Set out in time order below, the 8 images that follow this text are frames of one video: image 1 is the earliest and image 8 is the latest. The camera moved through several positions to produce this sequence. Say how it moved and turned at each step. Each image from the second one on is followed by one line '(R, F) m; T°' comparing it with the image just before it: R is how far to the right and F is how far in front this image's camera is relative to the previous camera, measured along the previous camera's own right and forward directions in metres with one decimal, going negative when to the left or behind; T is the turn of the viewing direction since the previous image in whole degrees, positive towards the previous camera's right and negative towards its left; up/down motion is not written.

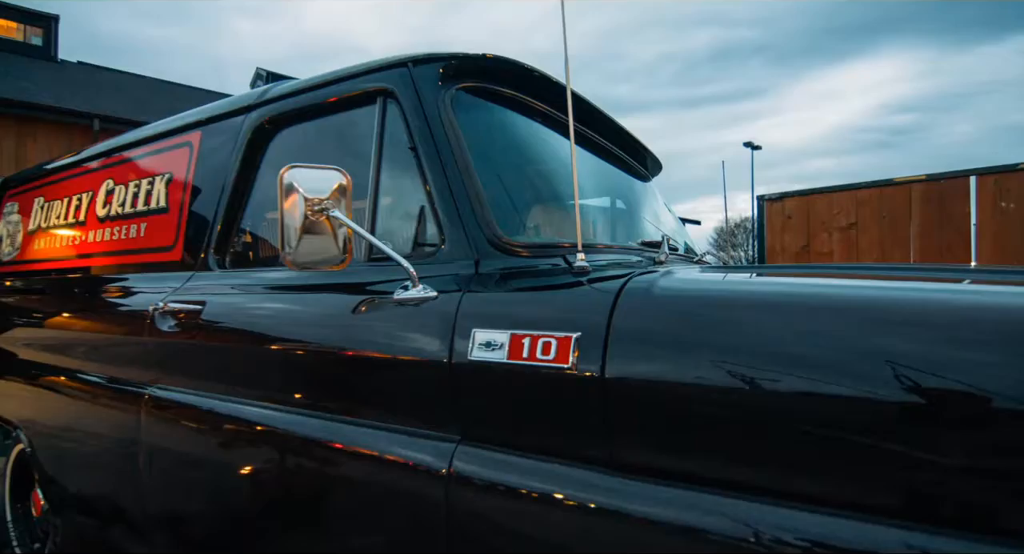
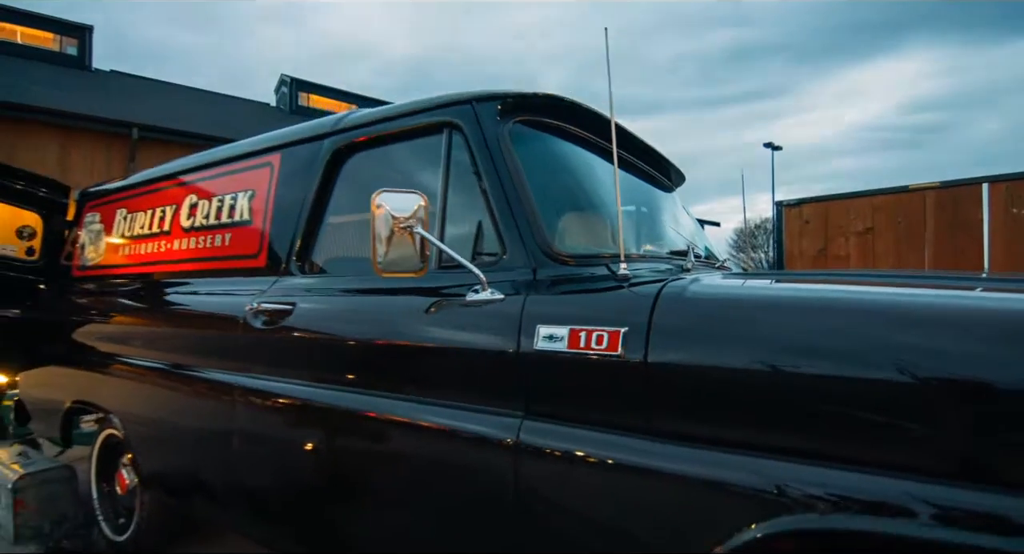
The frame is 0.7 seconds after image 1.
(-0.1, -0.3) m; -2°
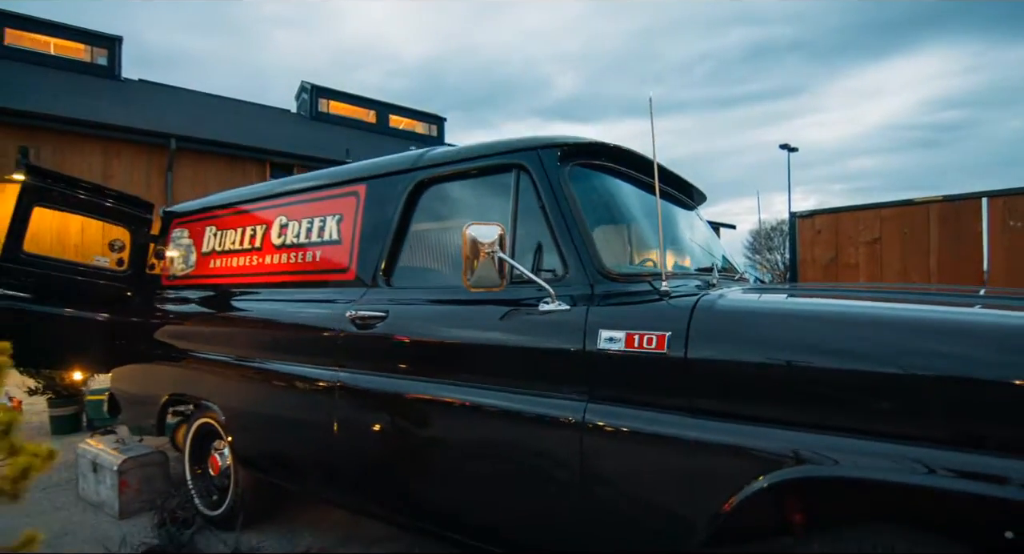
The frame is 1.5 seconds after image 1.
(-0.2, -0.4) m; -1°
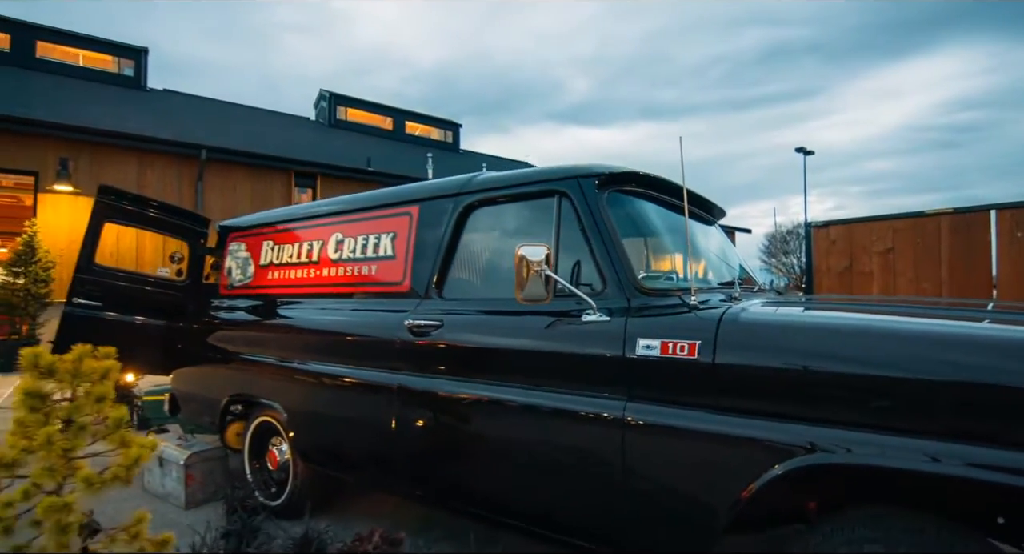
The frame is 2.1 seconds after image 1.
(-0.1, -0.3) m; -1°
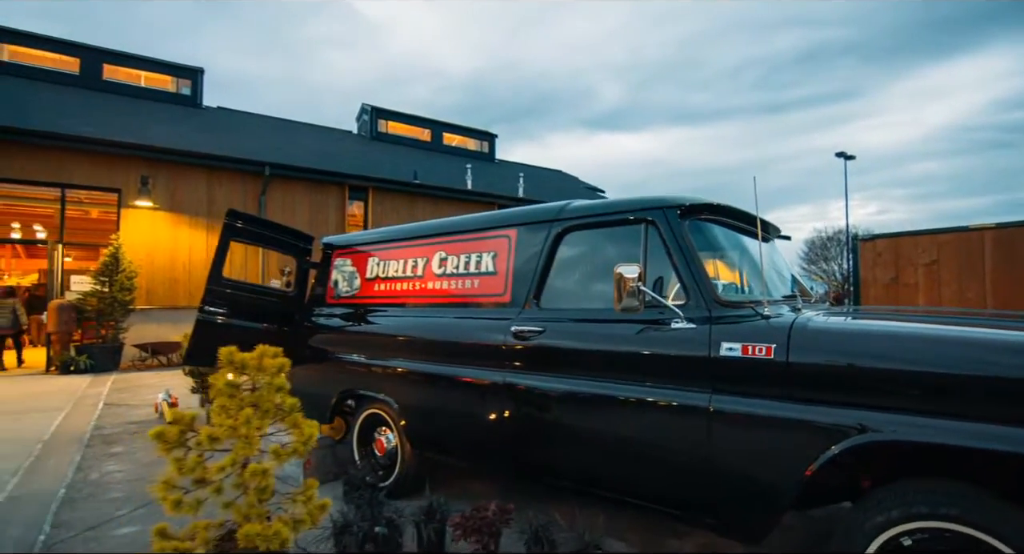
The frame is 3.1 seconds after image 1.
(-0.4, -0.5) m; -3°
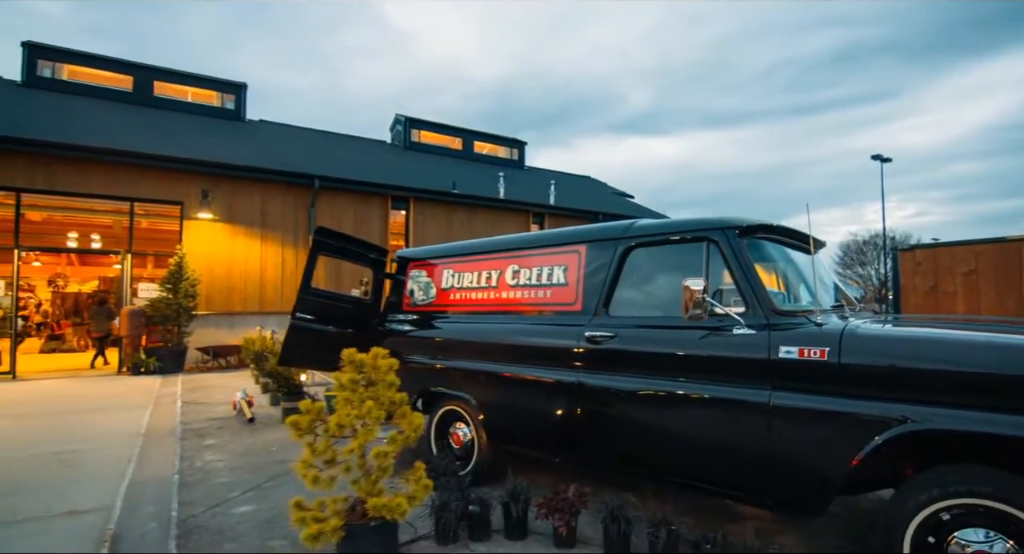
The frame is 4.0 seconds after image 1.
(-0.3, -0.5) m; -3°
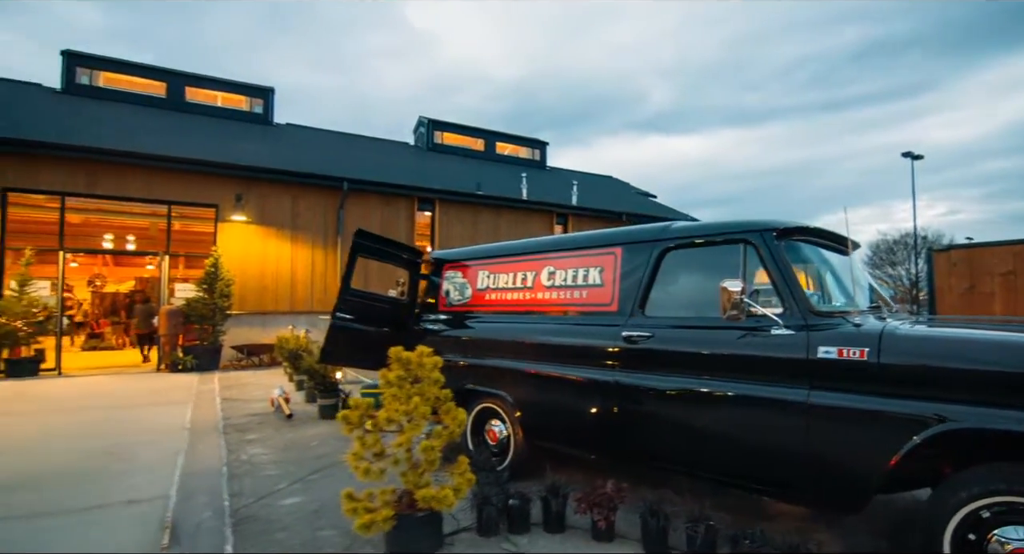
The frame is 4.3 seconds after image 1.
(-0.1, -0.1) m; -2°
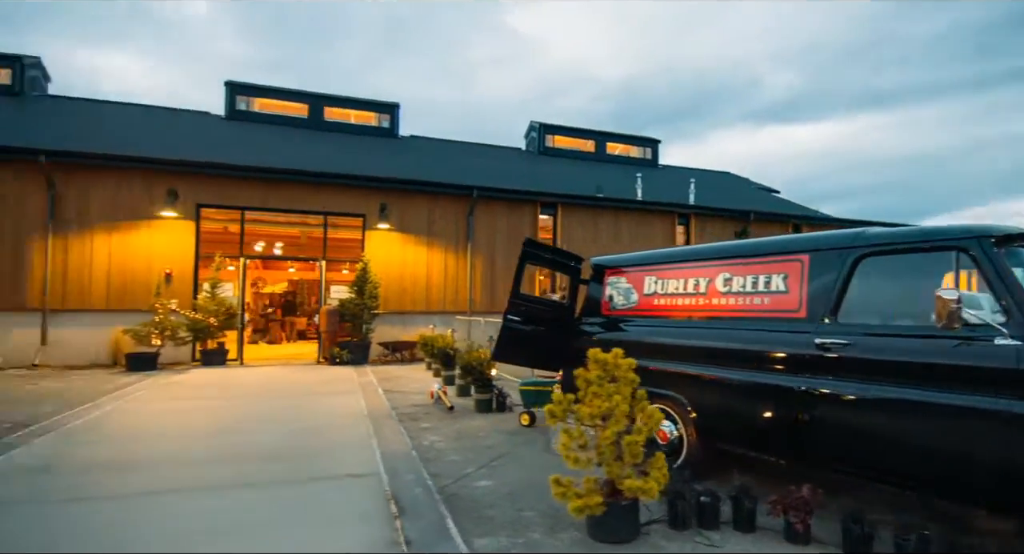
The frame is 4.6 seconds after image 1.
(-0.6, -0.4) m; -11°
